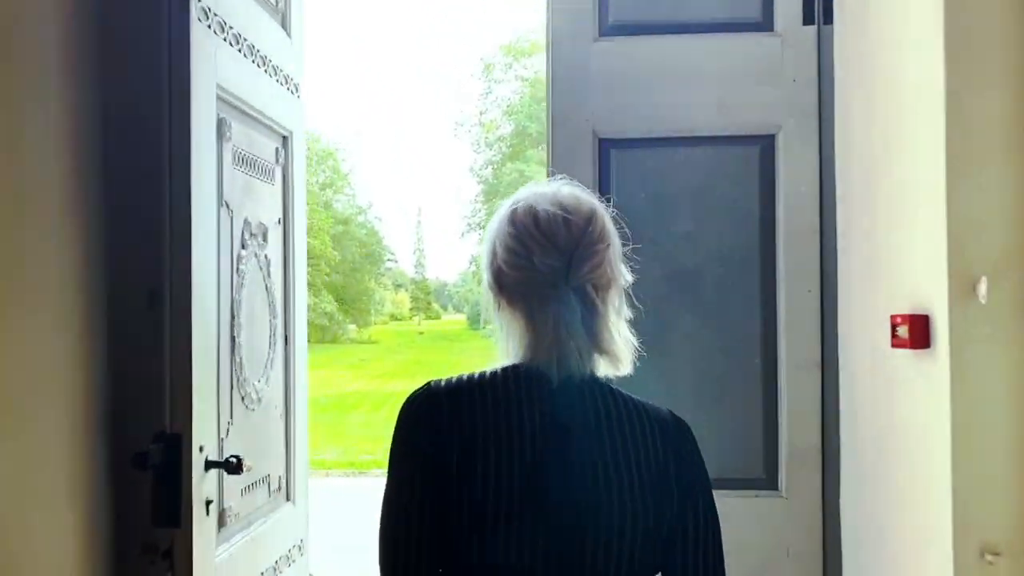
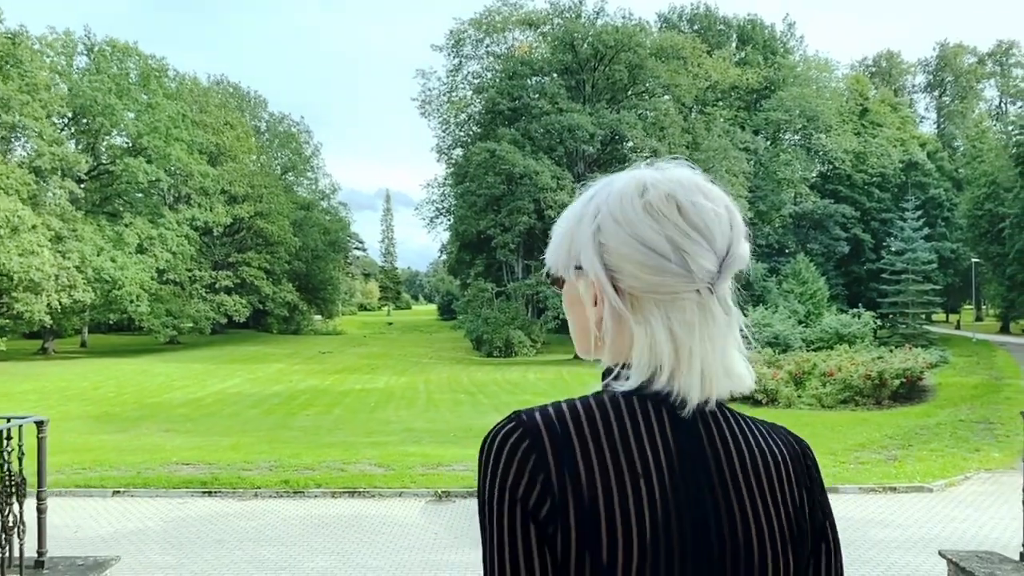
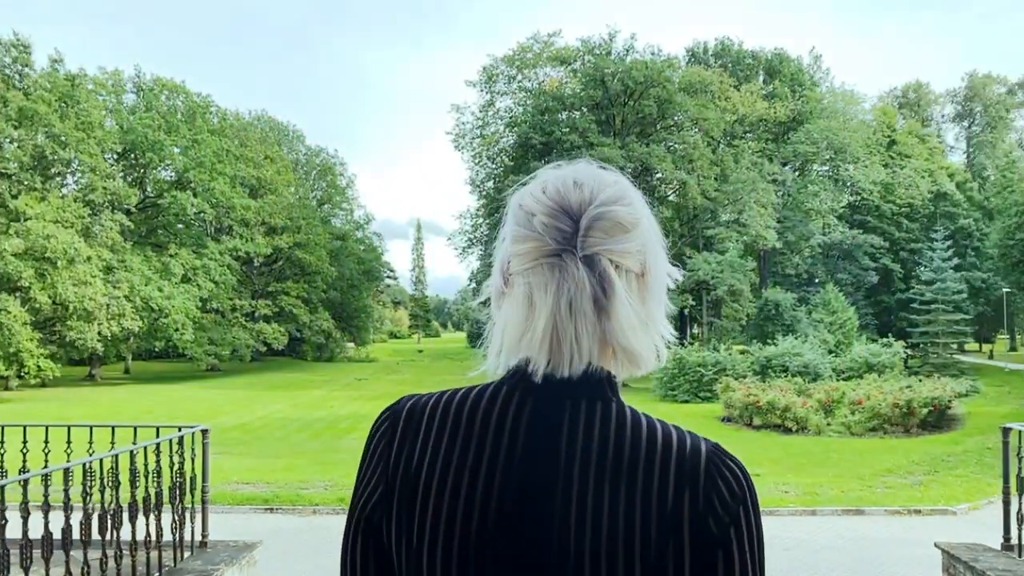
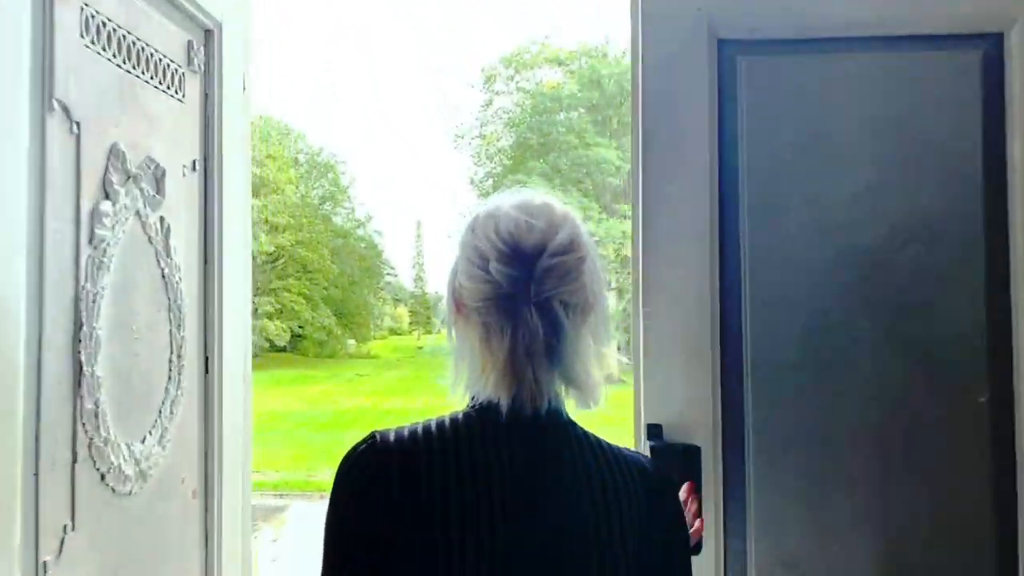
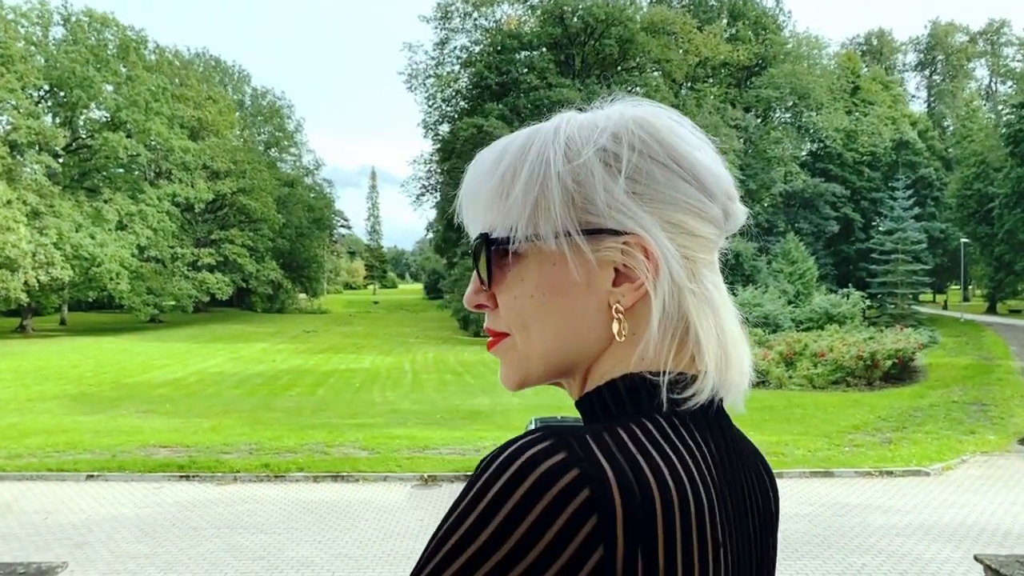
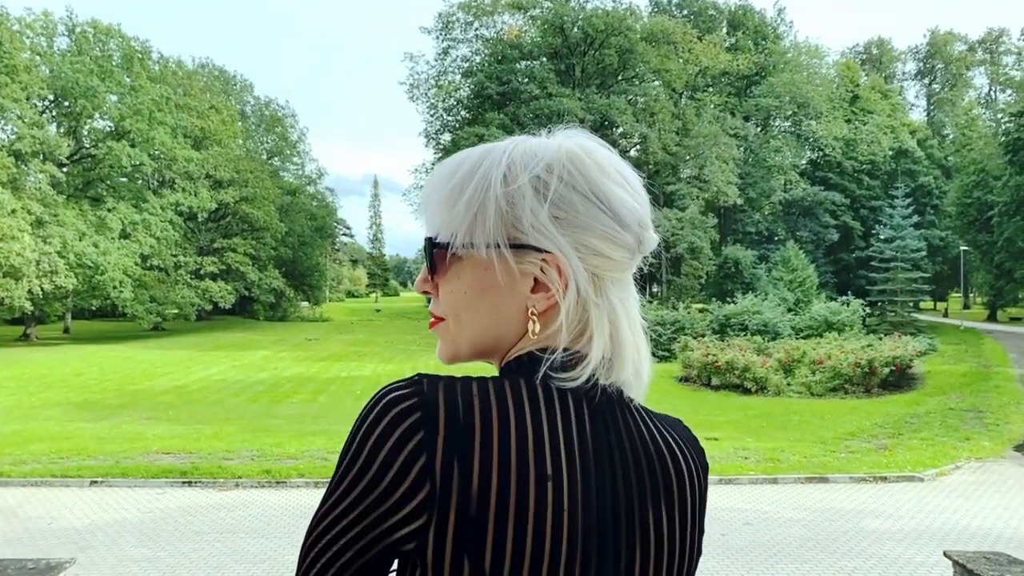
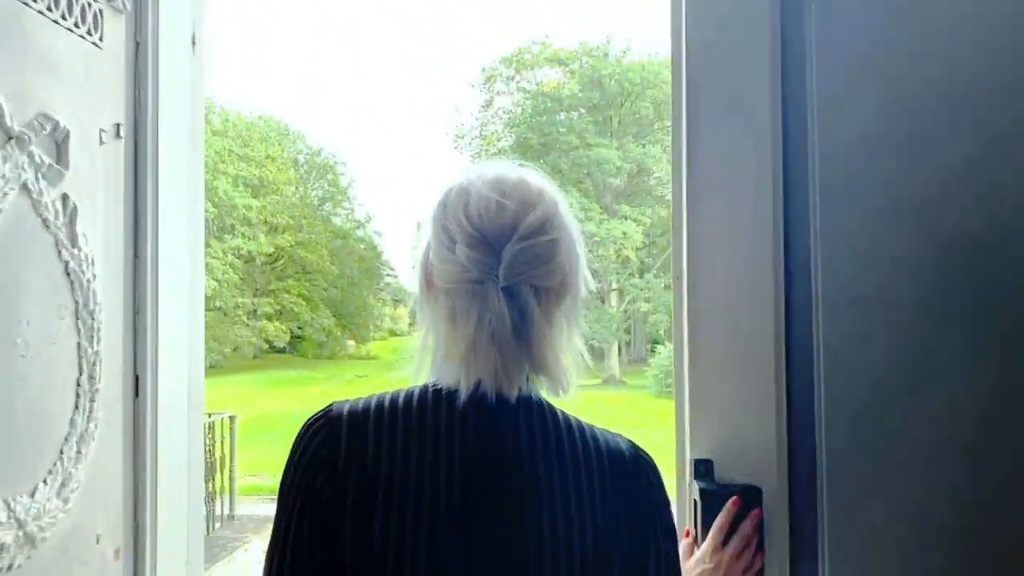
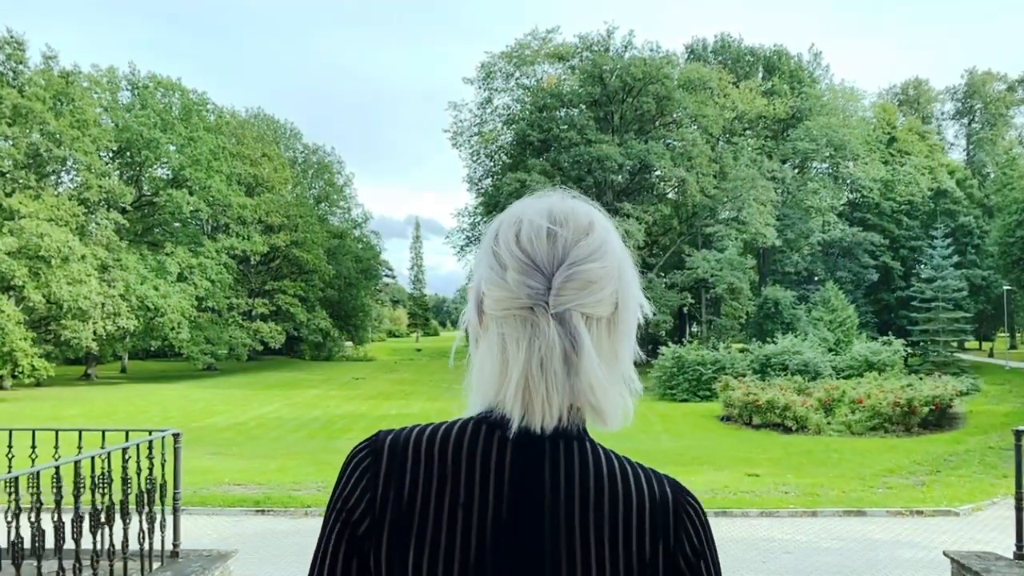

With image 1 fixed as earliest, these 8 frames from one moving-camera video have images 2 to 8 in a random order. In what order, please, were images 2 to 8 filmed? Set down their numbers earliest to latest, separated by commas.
4, 7, 3, 8, 2, 6, 5
